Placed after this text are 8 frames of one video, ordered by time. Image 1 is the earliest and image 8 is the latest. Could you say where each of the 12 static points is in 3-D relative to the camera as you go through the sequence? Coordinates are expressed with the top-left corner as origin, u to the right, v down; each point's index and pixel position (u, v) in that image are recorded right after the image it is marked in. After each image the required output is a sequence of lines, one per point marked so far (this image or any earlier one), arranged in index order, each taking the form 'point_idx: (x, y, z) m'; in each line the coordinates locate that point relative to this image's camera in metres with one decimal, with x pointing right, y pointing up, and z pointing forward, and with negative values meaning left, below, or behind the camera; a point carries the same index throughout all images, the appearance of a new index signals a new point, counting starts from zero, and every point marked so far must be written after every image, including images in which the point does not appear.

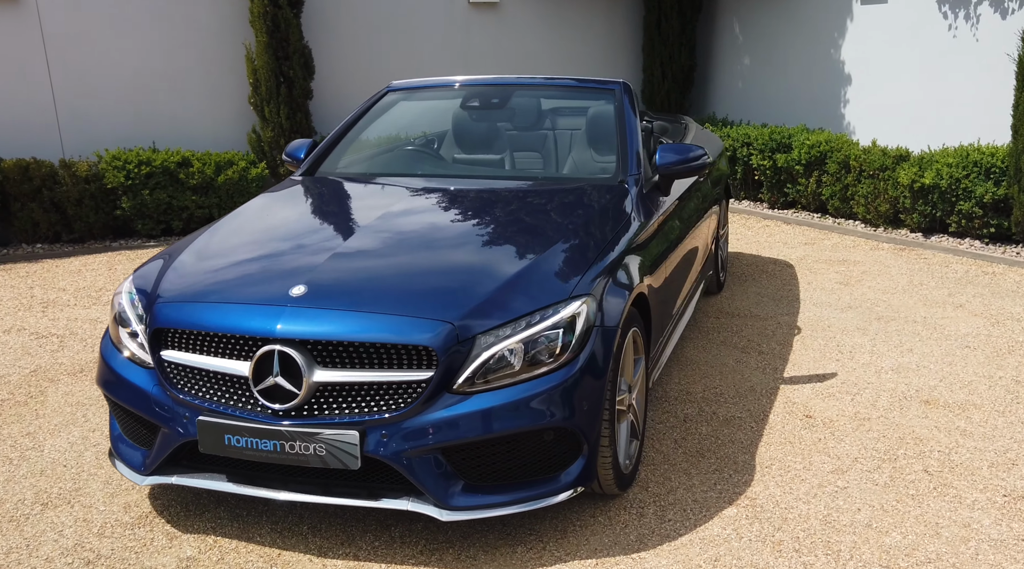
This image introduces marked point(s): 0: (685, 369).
0: (+0.9, -0.4, +4.4) m
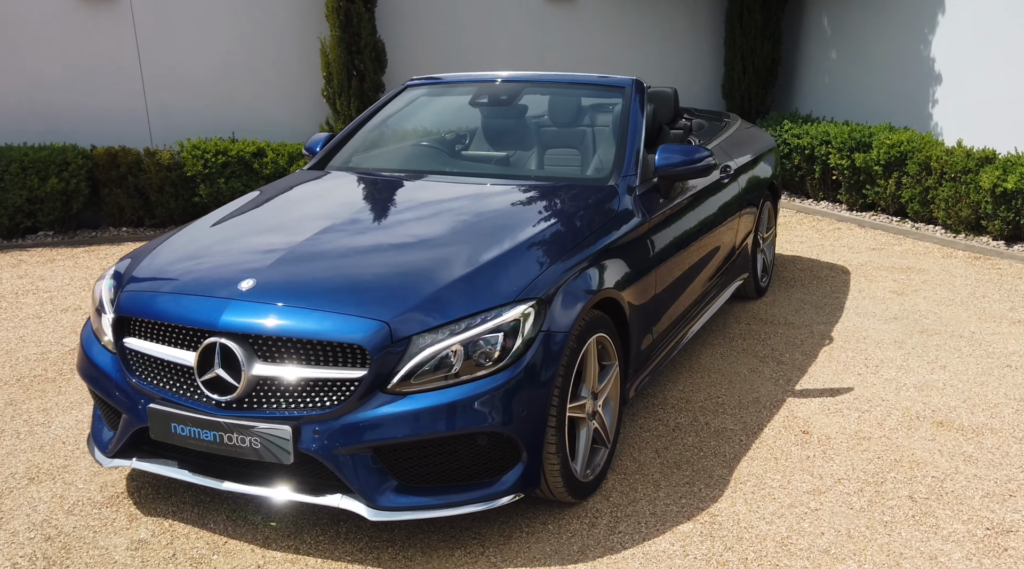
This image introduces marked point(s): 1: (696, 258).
0: (+0.9, -0.5, +4.3) m
1: (+0.9, +0.1, +4.3) m
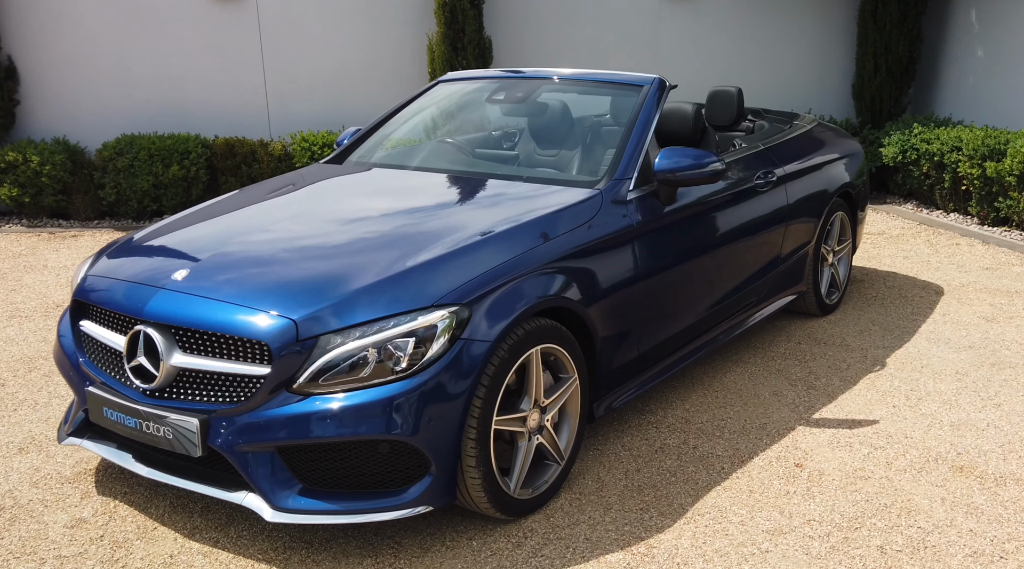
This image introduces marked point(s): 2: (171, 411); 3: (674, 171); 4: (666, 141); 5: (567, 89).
0: (+0.9, -0.5, +4.0) m
1: (+1.0, +0.1, +4.1) m
2: (-1.0, -0.4, +2.5) m
3: (+0.6, +0.5, +3.5) m
4: (+0.8, +0.8, +4.7) m
5: (+0.3, +0.9, +4.1) m
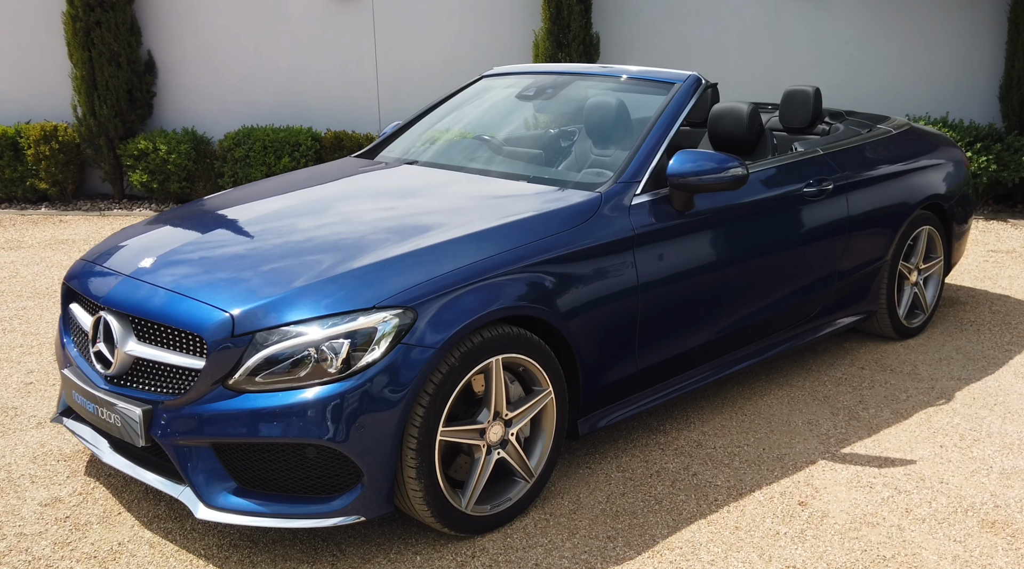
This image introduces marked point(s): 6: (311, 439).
0: (+0.9, -0.6, +3.7) m
1: (+1.0, 0.0, +3.8) m
2: (-1.2, -0.3, +2.6) m
3: (+0.7, +0.4, +3.3) m
4: (+1.1, +0.7, +4.4) m
5: (+0.5, +0.9, +3.9) m
6: (-0.5, -0.4, +2.4) m
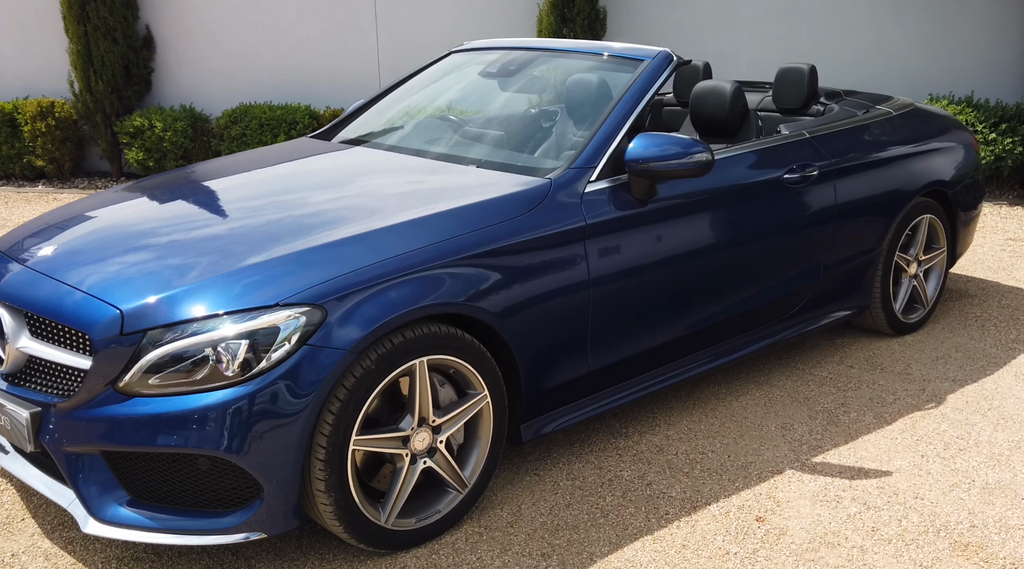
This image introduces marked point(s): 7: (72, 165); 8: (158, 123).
0: (+0.7, -0.6, +3.5) m
1: (+0.9, 0.0, +3.5) m
2: (-1.4, -0.3, +2.4) m
3: (+0.5, +0.4, +3.0) m
4: (+0.9, +0.8, +4.1) m
5: (+0.3, +0.9, +3.7) m
6: (-0.8, -0.4, +2.2) m
7: (-5.1, +1.4, +10.0) m
8: (-3.9, +1.8, +9.6) m
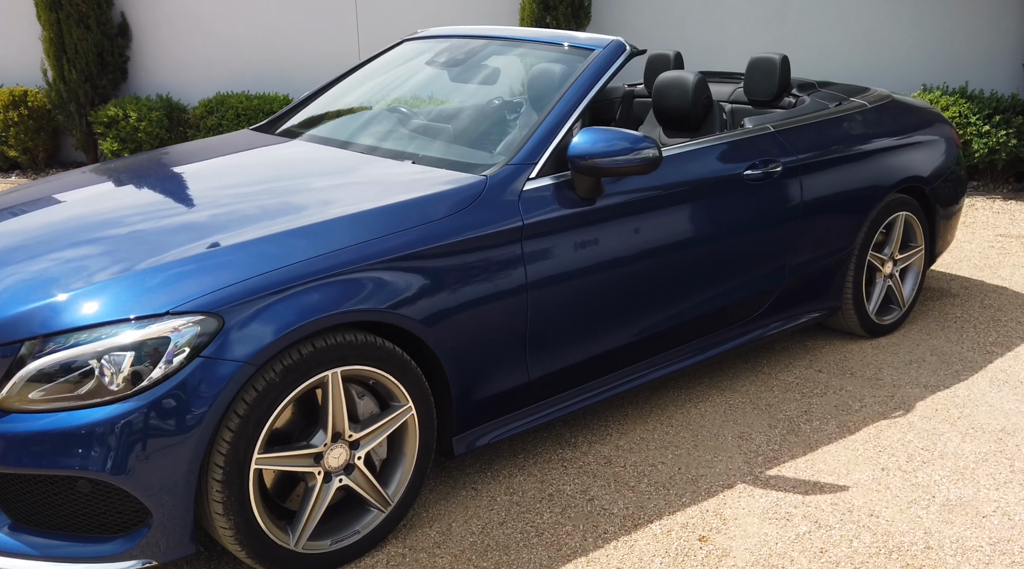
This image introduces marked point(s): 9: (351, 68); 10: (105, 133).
0: (+0.5, -0.6, +3.3) m
1: (+0.7, 0.0, +3.4) m
2: (-1.6, -0.3, +2.2) m
3: (+0.3, +0.4, +2.9) m
4: (+0.7, +0.8, +4.0) m
5: (+0.1, +0.9, +3.5) m
6: (-1.0, -0.4, +2.0) m
7: (-5.3, +1.5, +9.9) m
8: (-4.1, +1.9, +9.4) m
9: (-0.7, +1.0, +4.1) m
10: (-4.5, +1.7, +9.5) m
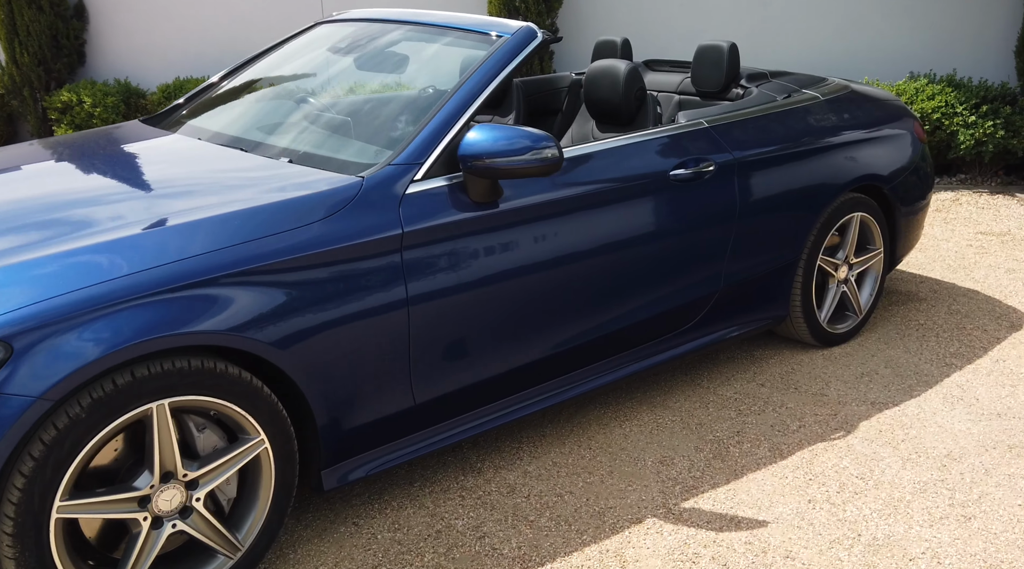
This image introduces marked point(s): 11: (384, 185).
0: (+0.2, -0.6, +3.1) m
1: (+0.3, 0.0, +3.1) m
2: (-1.9, -0.4, +1.9) m
3: (-0.1, +0.4, +2.6) m
4: (+0.4, +0.7, +3.7) m
5: (-0.3, +0.9, +3.2) m
6: (-1.3, -0.5, +1.7) m
7: (-5.6, +1.6, +9.6) m
8: (-4.4, +1.9, +9.1) m
9: (-1.1, +1.0, +3.8) m
10: (-4.8, +1.7, +9.2) m
11: (-0.4, +0.3, +2.5) m
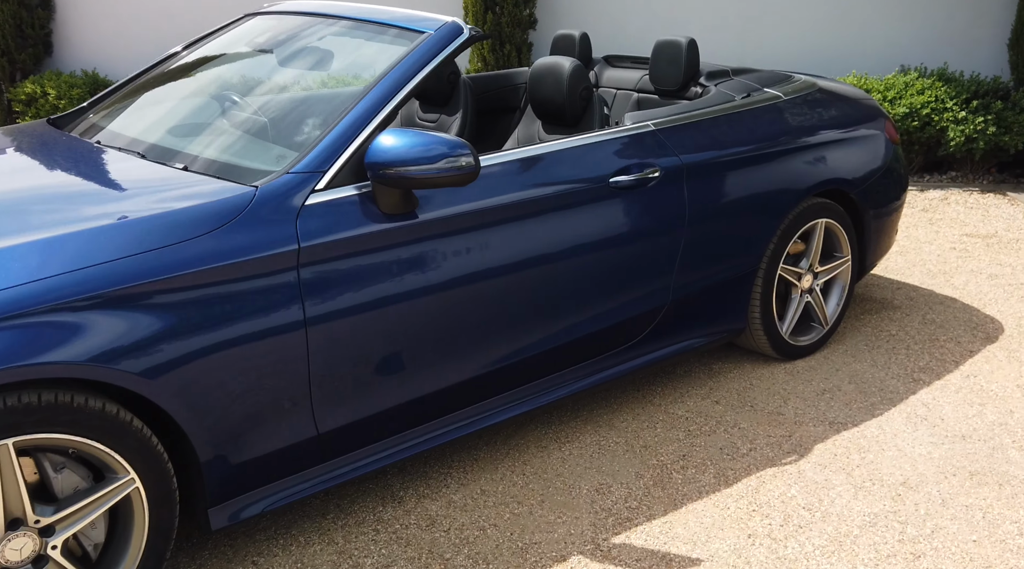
0: (-0.1, -0.6, +2.9) m
1: (+0.1, -0.1, +2.9) m
2: (-2.2, -0.4, +1.7) m
3: (-0.3, +0.3, +2.4) m
4: (+0.1, +0.7, +3.5) m
5: (-0.5, +0.8, +3.0) m
6: (-1.6, -0.5, +1.5) m
7: (-5.9, +1.6, +9.3) m
8: (-4.7, +2.0, +8.9) m
9: (-1.3, +1.0, +3.6) m
10: (-5.0, +1.8, +9.0) m
11: (-0.6, +0.2, +2.3) m
